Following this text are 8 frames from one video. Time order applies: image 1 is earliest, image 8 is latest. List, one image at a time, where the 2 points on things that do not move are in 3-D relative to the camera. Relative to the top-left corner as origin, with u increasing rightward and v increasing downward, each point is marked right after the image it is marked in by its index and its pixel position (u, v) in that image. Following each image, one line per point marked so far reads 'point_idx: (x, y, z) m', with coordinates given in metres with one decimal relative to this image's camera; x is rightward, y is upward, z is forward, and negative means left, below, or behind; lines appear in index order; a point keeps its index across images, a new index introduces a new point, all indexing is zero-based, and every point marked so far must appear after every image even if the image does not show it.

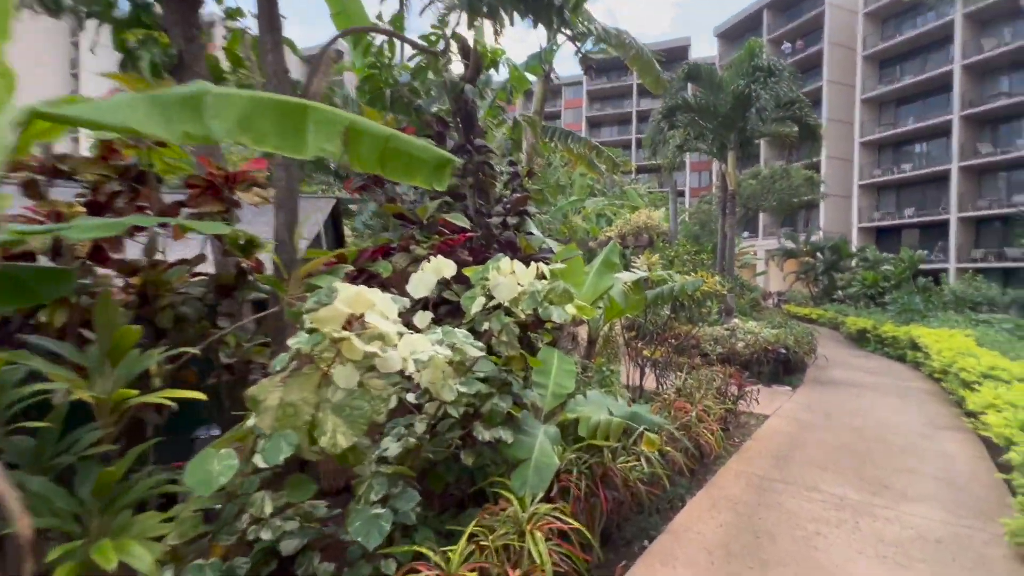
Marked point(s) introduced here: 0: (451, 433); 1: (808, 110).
0: (-0.3, -0.7, +2.3) m
1: (+7.1, +4.3, +11.4) m
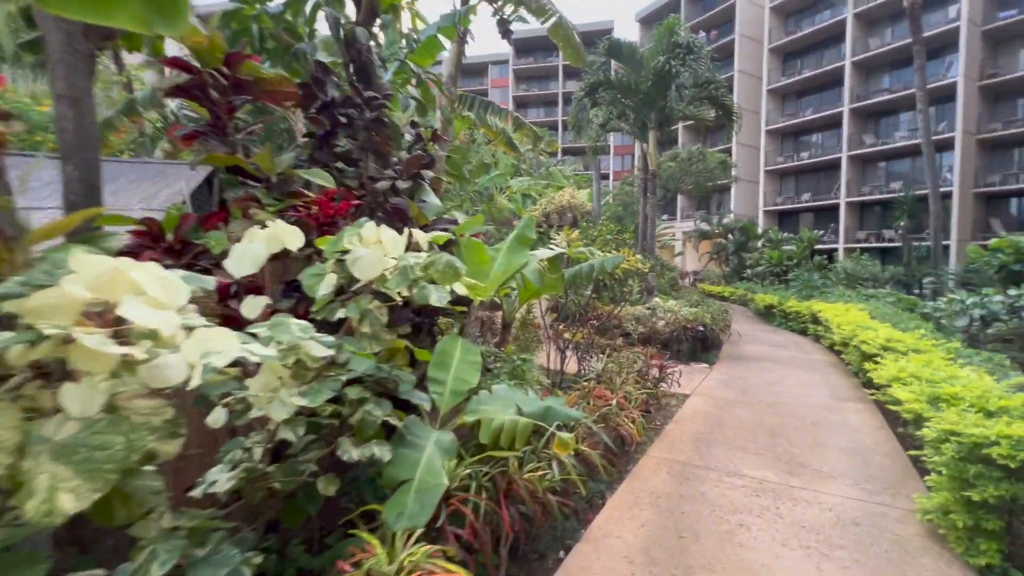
0: (-0.8, -0.6, +1.7) m
1: (+5.2, +4.8, +11.7) m
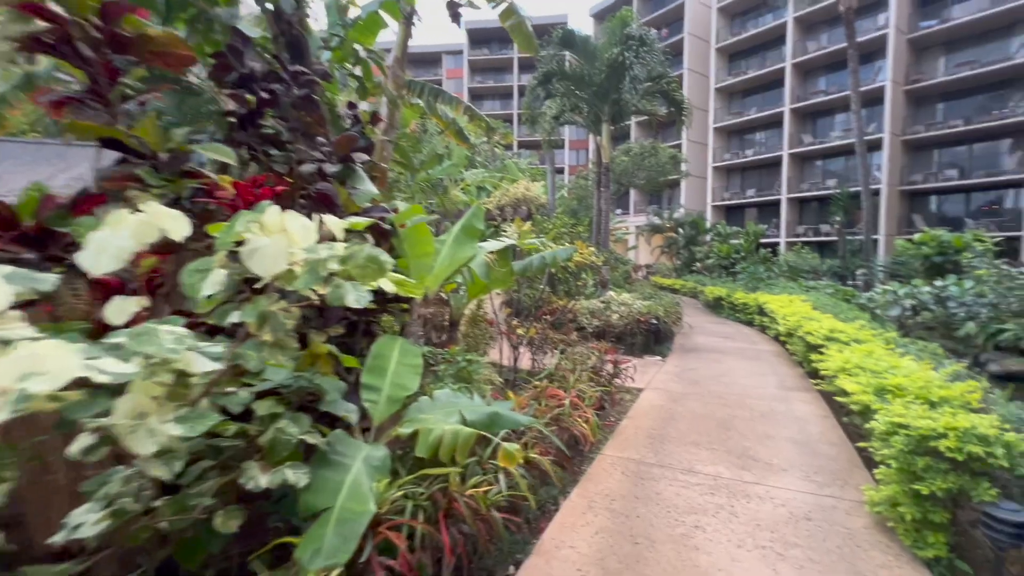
0: (-0.9, -0.6, +1.4) m
1: (+4.0, +5.0, +11.8) m
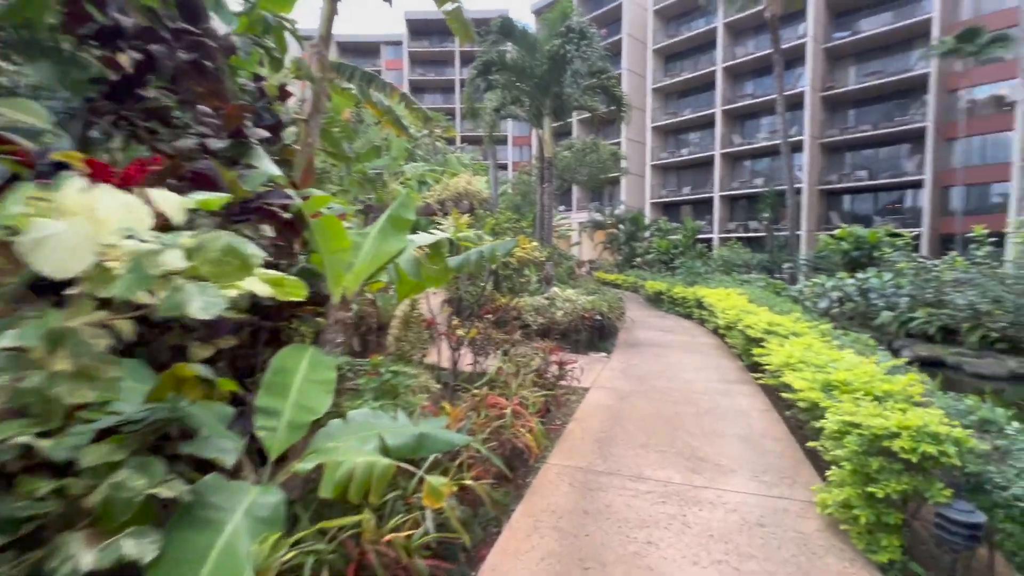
0: (-1.1, -0.6, +1.0) m
1: (+2.6, +5.1, +11.9) m
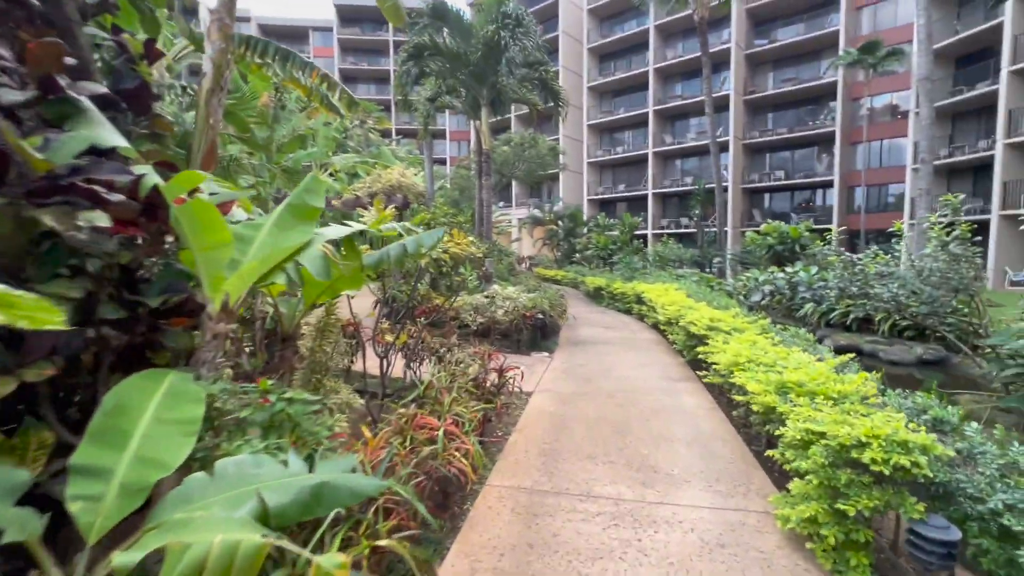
0: (-1.2, -0.7, +0.5) m
1: (+1.0, +5.2, +11.6) m
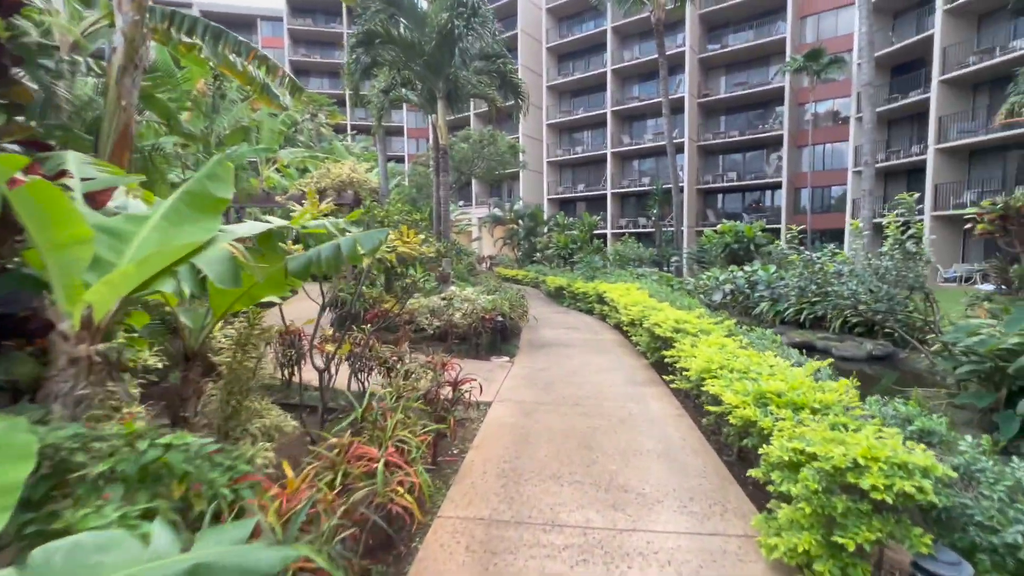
0: (-1.3, -0.7, 0.0) m
1: (0.0, +5.2, +11.3) m
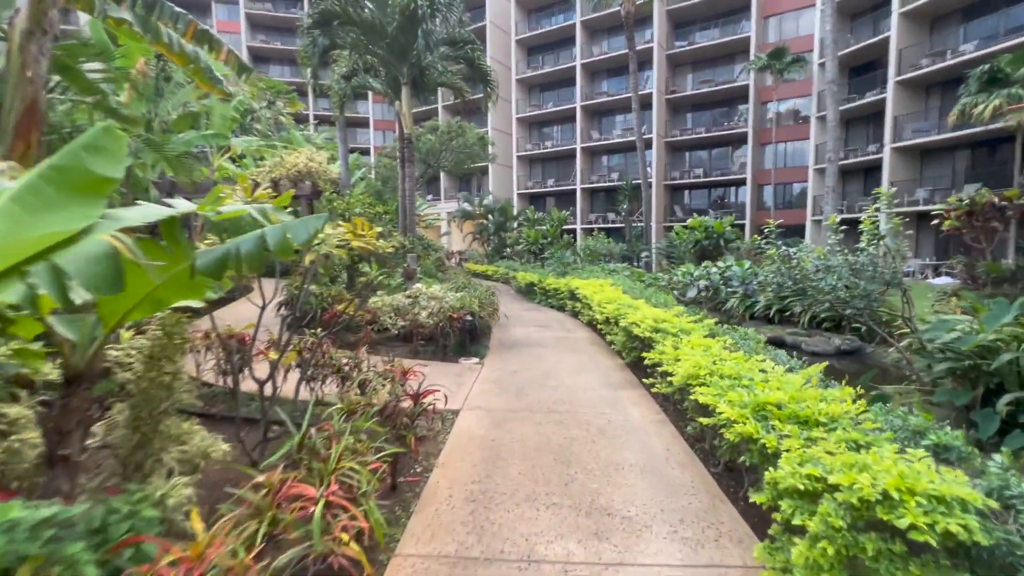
0: (-1.3, -0.7, -0.4) m
1: (-0.8, +5.3, +10.9) m
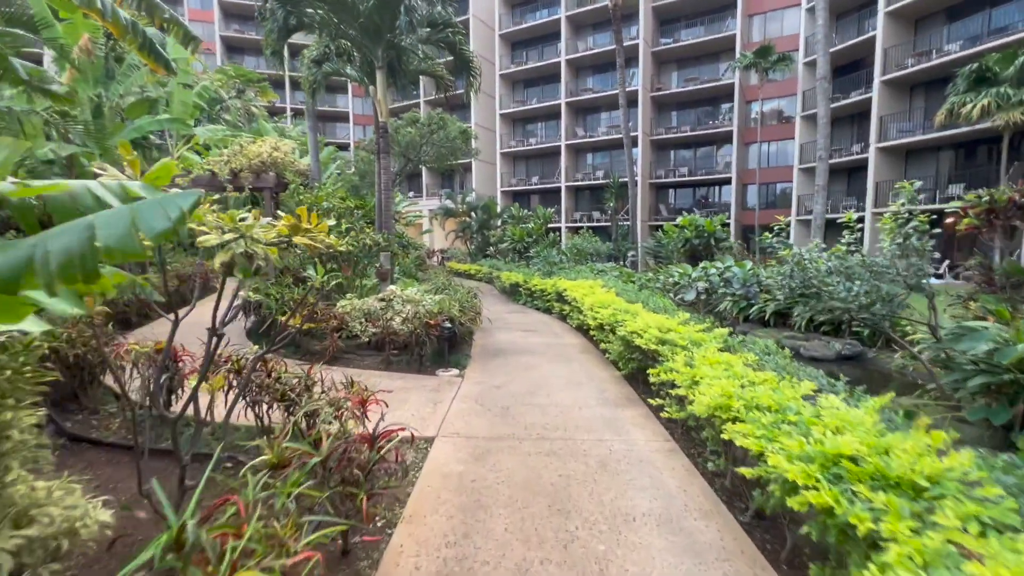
0: (-1.2, -0.8, -1.1) m
1: (-1.1, +5.3, +10.2) m
